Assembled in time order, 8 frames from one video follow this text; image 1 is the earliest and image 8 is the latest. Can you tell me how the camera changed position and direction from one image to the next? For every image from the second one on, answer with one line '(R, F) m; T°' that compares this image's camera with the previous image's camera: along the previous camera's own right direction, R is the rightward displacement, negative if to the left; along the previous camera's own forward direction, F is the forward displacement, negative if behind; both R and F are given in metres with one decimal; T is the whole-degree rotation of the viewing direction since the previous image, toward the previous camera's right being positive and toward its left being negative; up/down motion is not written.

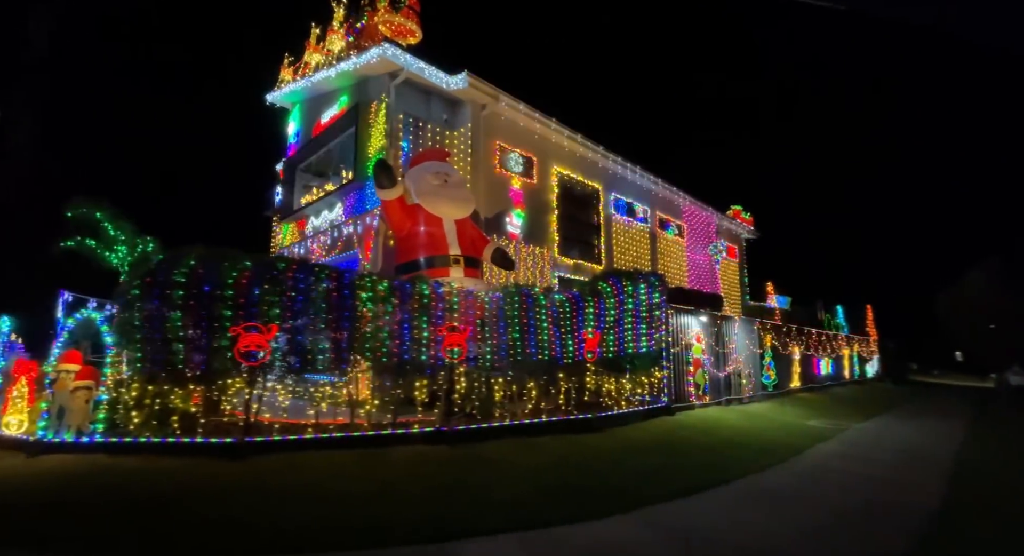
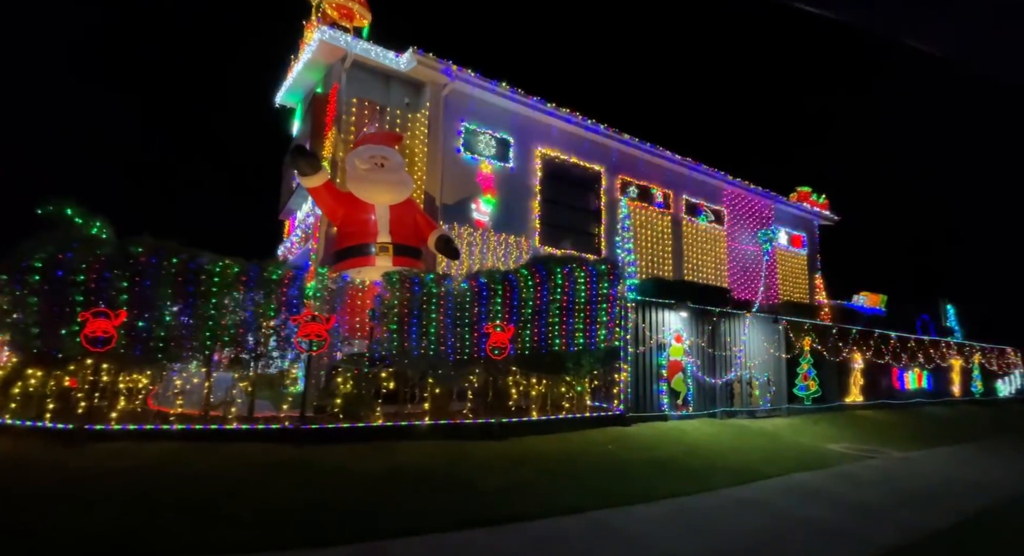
(+2.8, +1.2) m; -11°
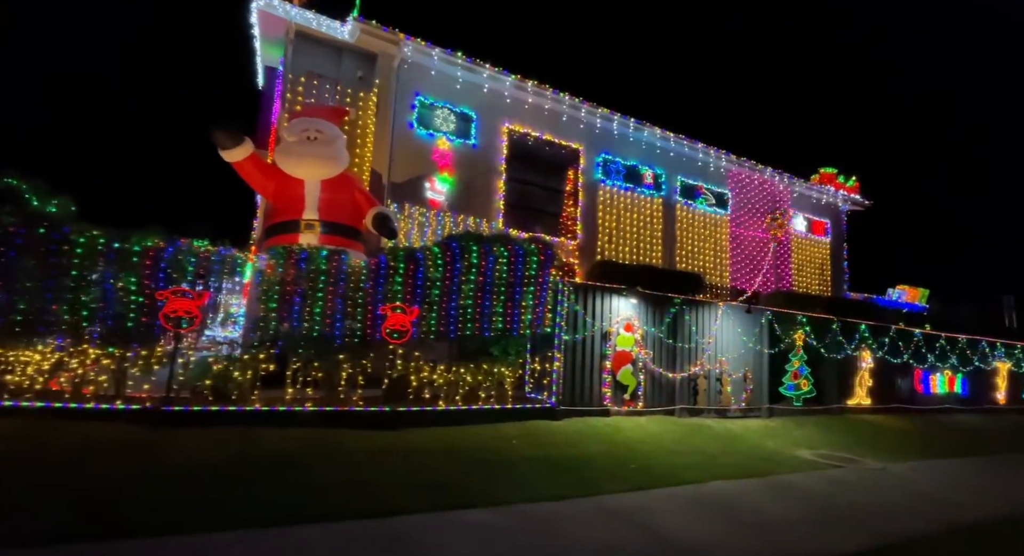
(+1.8, +0.7) m; -5°
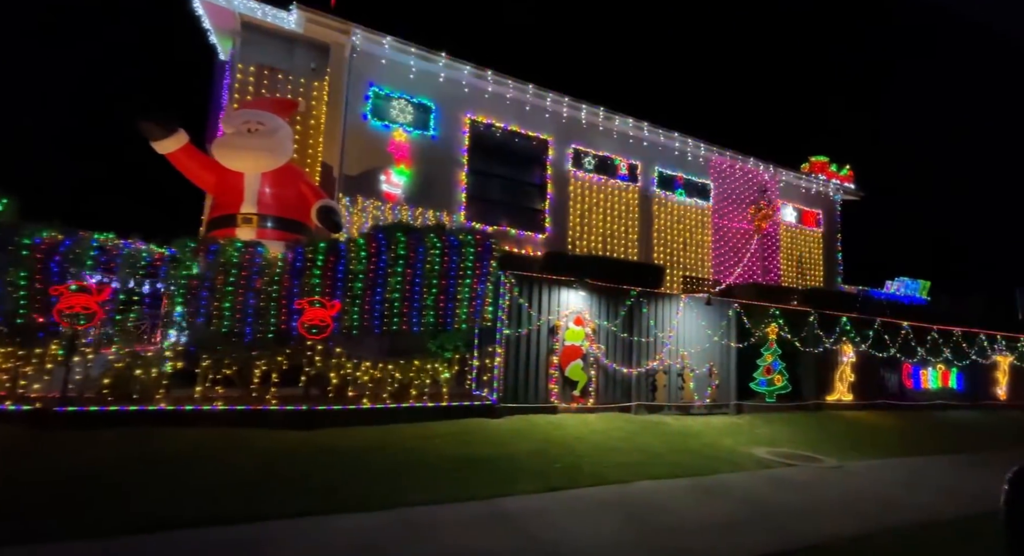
(+1.1, +0.3) m; -1°
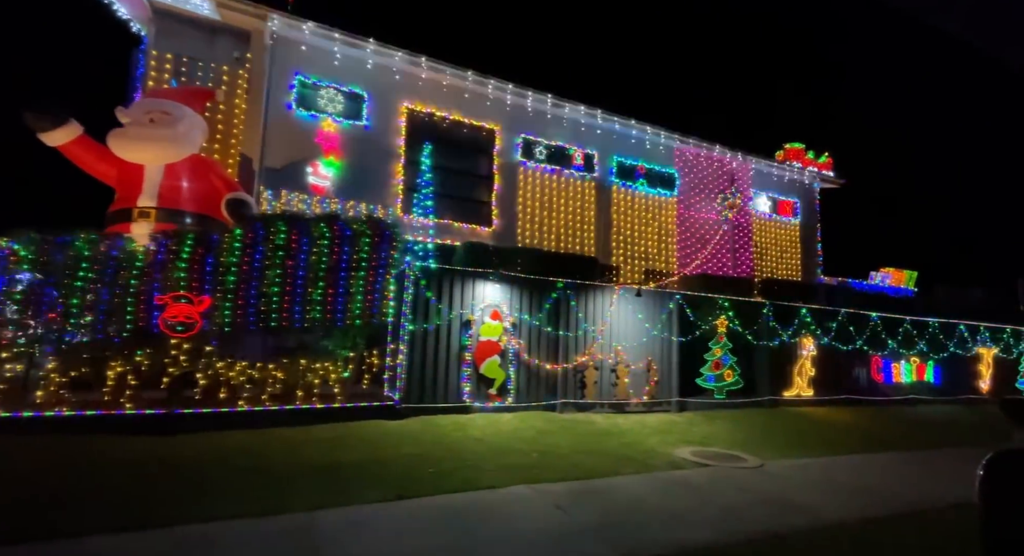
(+1.5, +0.4) m; -1°
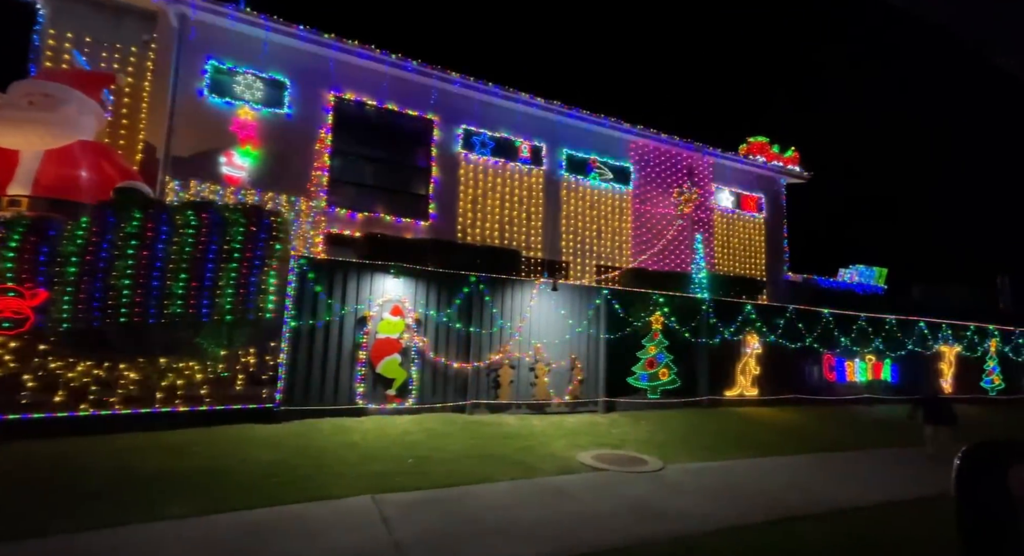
(+1.4, +0.4) m; +1°
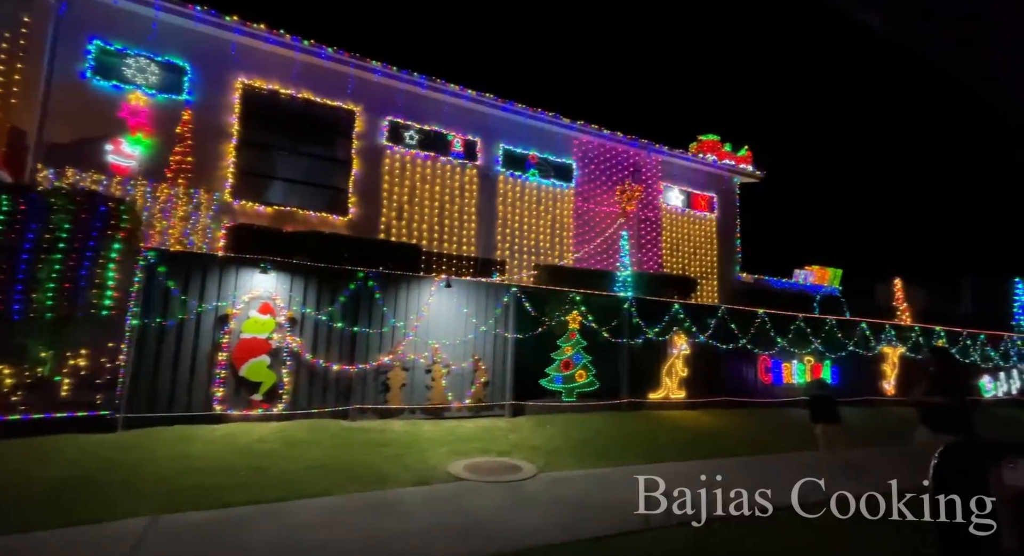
(+1.4, +0.4) m; +2°
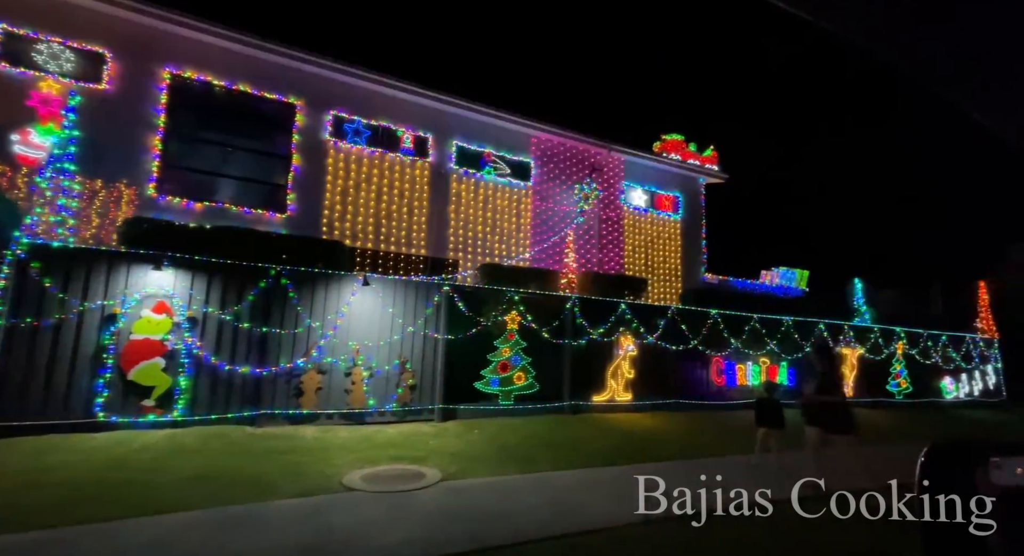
(+1.0, +0.3) m; +2°
